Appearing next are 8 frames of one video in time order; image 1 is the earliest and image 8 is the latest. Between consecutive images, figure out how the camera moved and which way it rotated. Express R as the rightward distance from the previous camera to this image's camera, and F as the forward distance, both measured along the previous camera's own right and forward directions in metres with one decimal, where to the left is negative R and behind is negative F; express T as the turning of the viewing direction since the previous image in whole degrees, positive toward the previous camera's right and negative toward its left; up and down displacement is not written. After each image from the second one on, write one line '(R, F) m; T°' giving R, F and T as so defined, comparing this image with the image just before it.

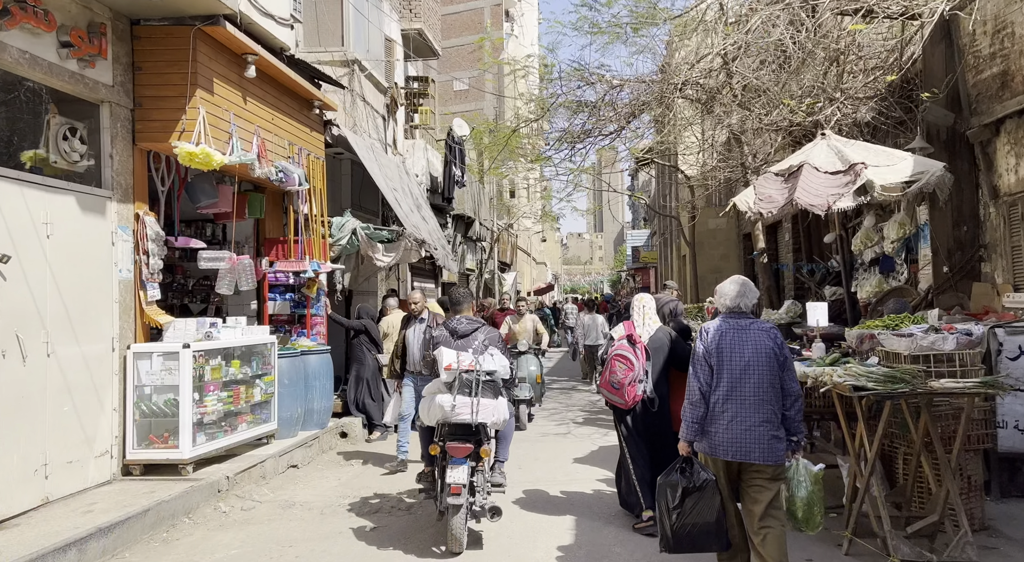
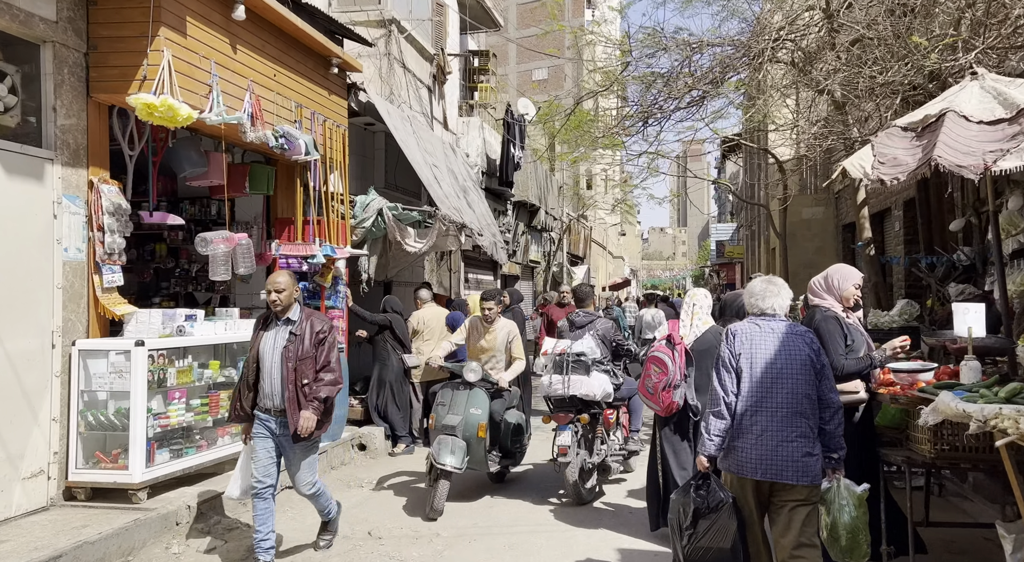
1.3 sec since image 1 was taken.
(+0.3, +1.5) m; -6°
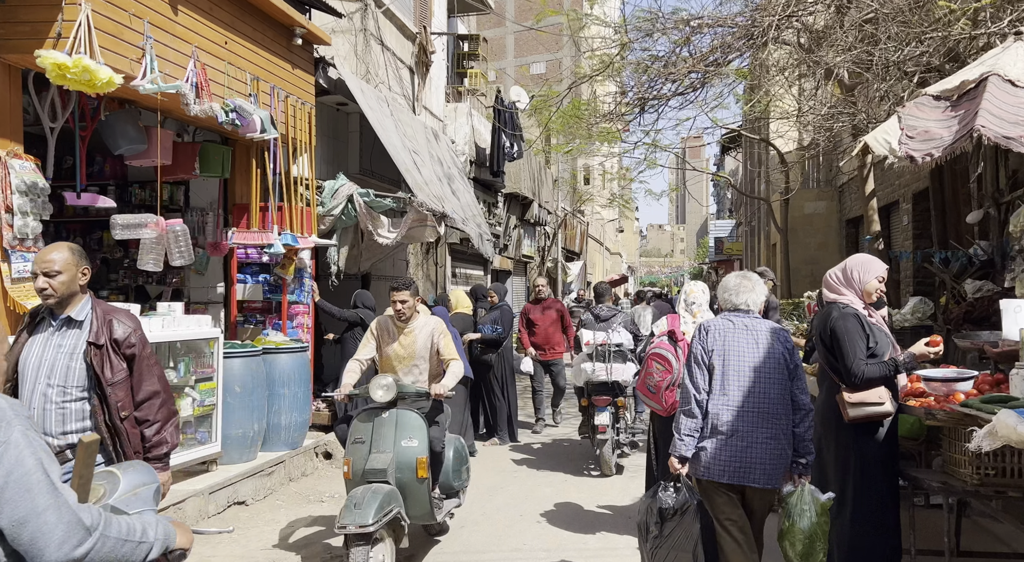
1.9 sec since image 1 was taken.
(+0.2, +0.7) m; 0°
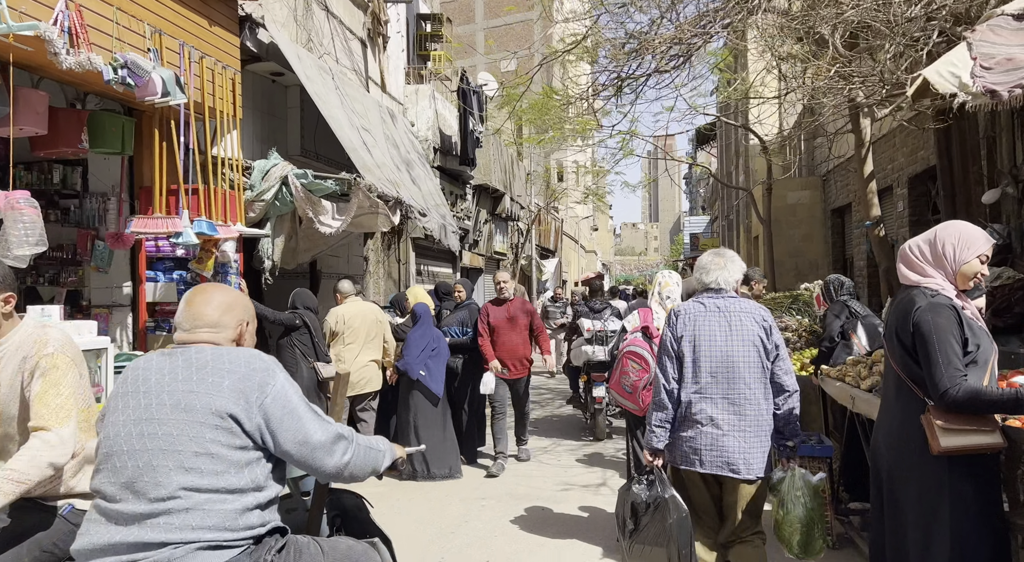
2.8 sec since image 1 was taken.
(+0.1, +1.1) m; +2°
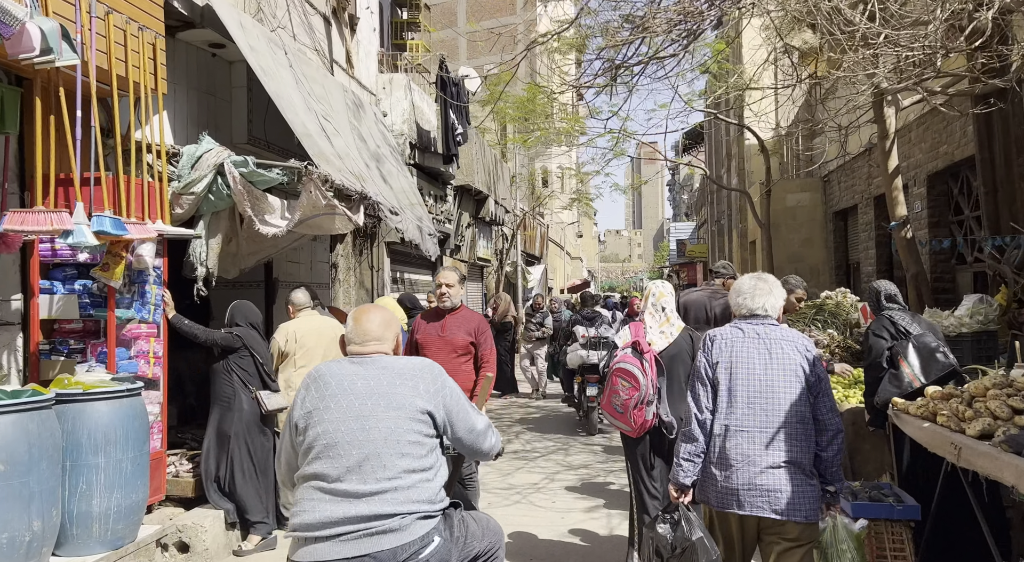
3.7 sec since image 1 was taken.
(0.0, +1.2) m; +1°
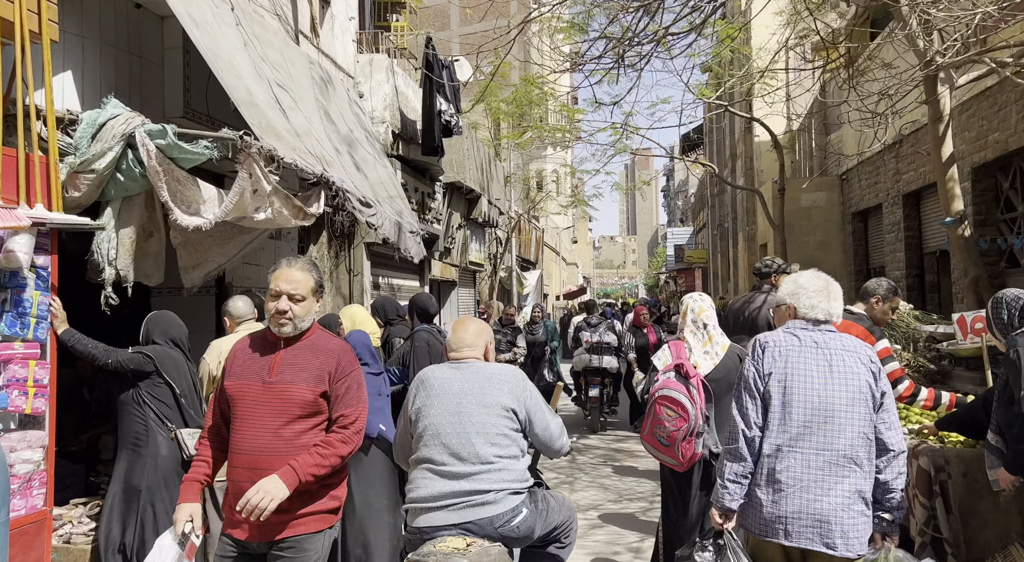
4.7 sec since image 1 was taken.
(0.0, +1.3) m; 0°
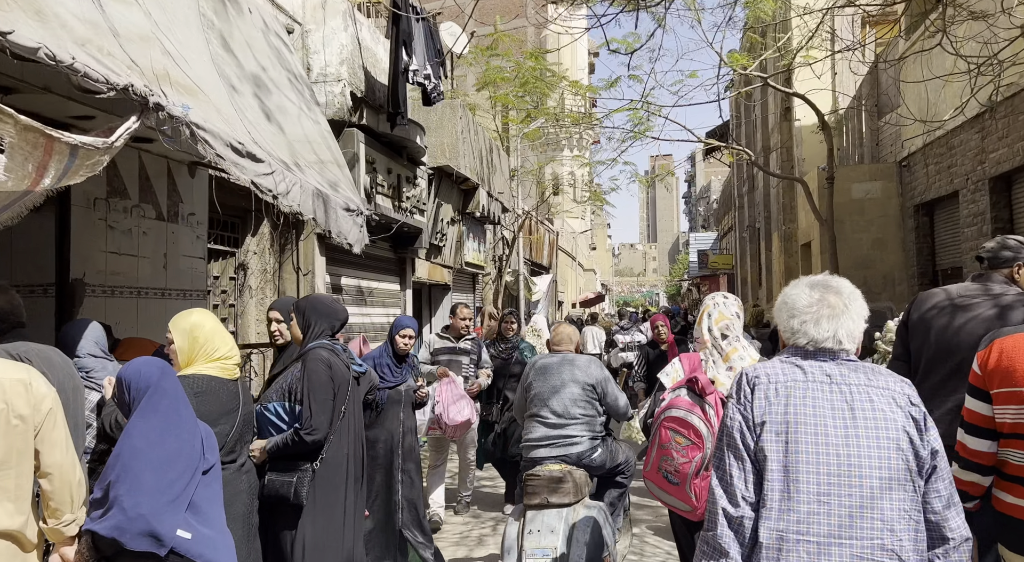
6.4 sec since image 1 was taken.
(+0.3, +2.3) m; -1°
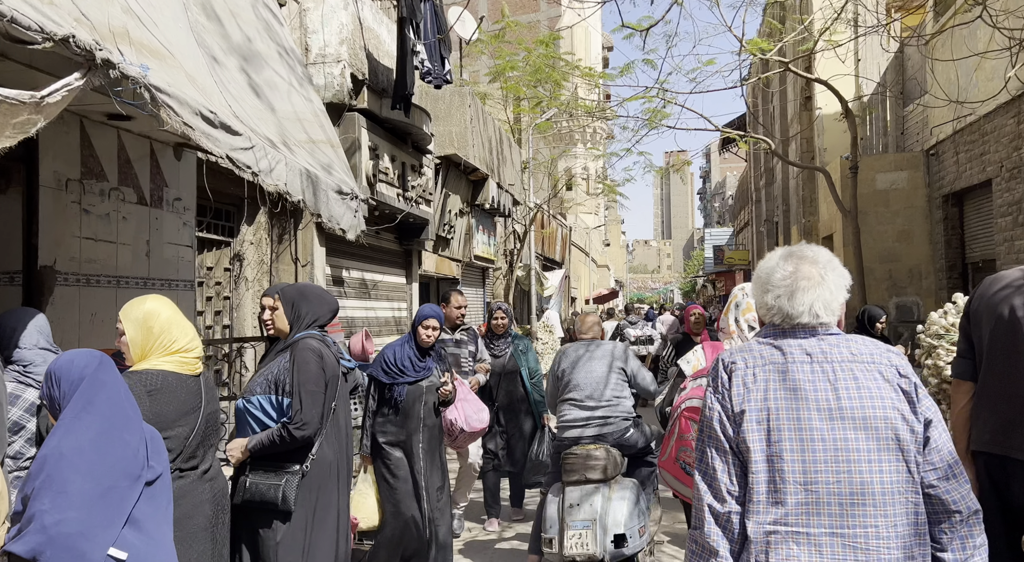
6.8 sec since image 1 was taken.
(+0.1, +0.4) m; -1°
